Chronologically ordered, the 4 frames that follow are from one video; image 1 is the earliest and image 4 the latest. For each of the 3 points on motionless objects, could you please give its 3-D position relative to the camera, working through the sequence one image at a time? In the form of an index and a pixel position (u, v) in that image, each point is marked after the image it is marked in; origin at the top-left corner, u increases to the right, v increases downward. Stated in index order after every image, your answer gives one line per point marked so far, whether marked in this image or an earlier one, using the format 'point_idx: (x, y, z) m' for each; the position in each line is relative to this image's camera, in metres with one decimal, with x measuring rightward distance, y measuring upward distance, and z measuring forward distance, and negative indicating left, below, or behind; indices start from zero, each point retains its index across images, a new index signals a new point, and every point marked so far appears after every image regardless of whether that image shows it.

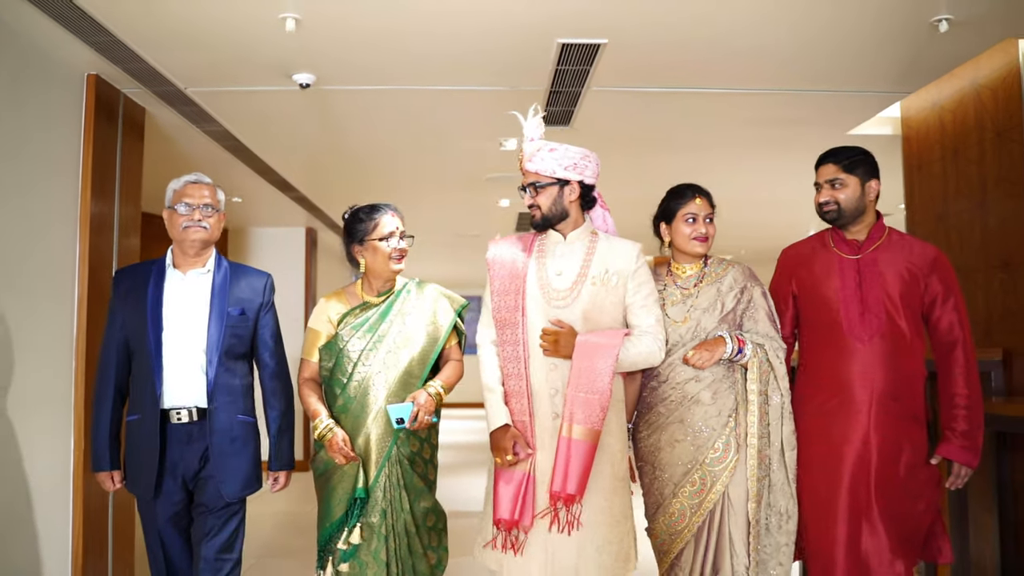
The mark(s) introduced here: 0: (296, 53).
0: (-1.0, +1.1, +3.6) m
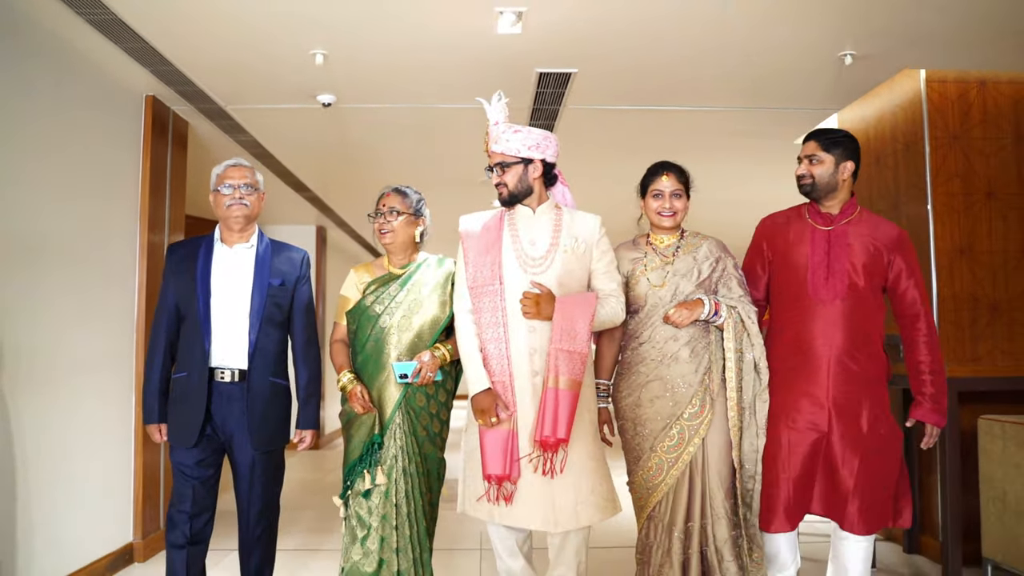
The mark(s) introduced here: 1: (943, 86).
0: (-1.1, +1.2, +4.3) m
1: (+2.2, +1.0, +3.8) m
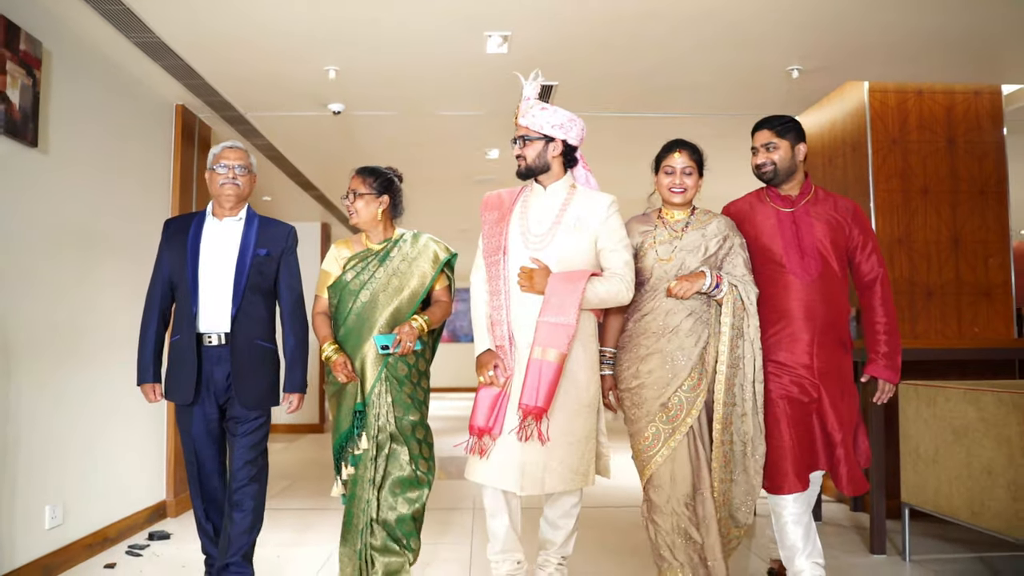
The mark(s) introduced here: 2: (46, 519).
0: (-1.2, +1.3, +4.7) m
1: (+2.2, +1.1, +4.3) m
2: (-2.0, -1.0, +3.2) m
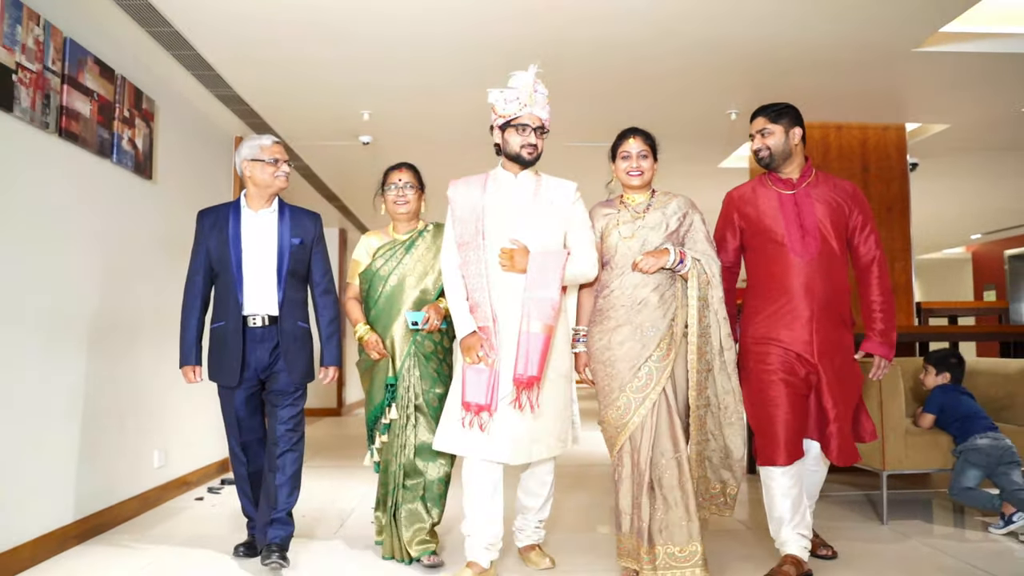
0: (-1.2, +1.3, +5.7) m
1: (+2.1, +1.1, +5.3) m
2: (-2.0, -1.0, +4.2) m
